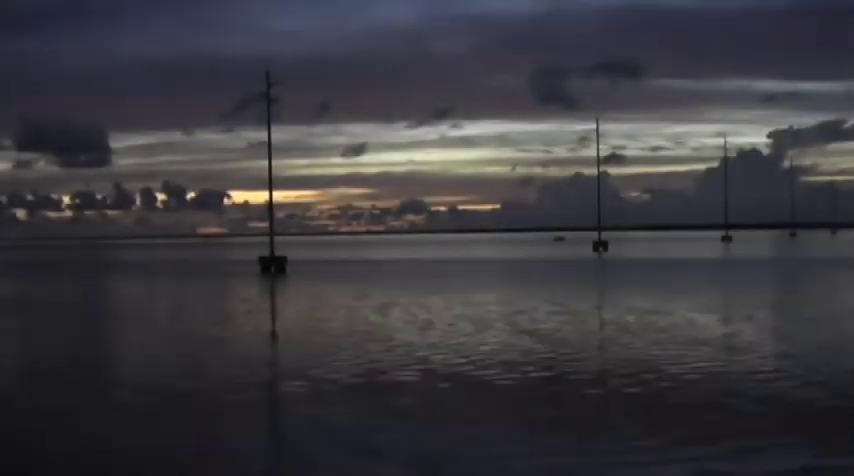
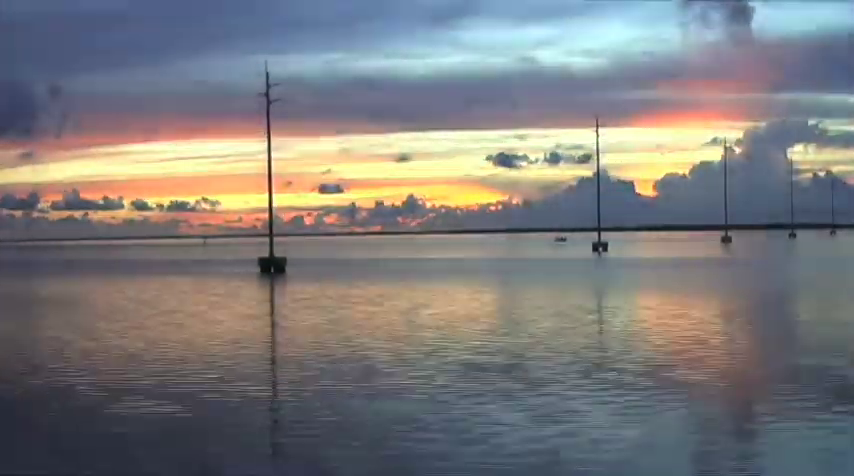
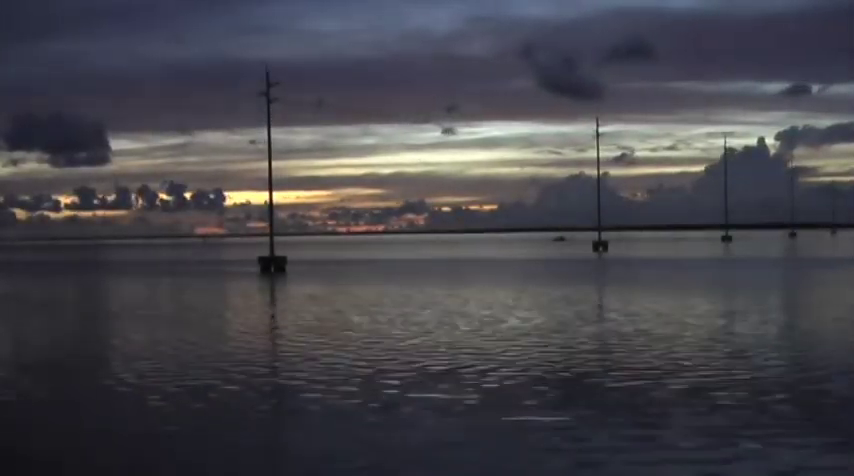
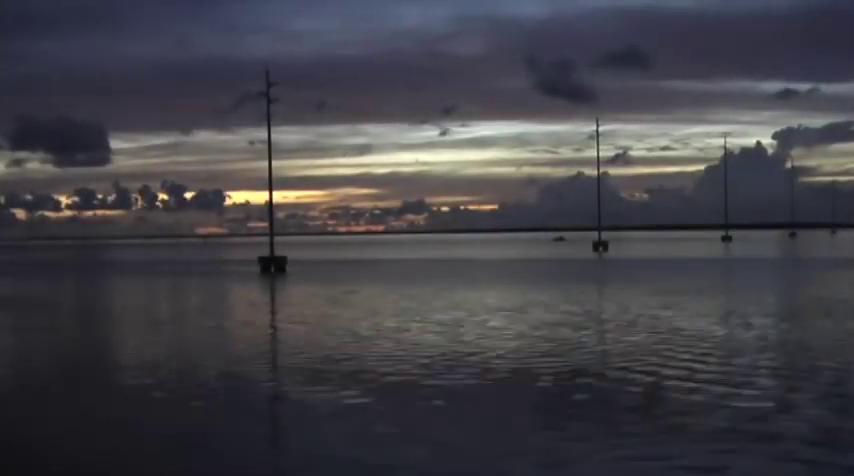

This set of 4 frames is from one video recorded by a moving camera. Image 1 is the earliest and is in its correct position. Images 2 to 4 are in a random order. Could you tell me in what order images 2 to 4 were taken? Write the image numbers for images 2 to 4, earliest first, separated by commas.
4, 3, 2
